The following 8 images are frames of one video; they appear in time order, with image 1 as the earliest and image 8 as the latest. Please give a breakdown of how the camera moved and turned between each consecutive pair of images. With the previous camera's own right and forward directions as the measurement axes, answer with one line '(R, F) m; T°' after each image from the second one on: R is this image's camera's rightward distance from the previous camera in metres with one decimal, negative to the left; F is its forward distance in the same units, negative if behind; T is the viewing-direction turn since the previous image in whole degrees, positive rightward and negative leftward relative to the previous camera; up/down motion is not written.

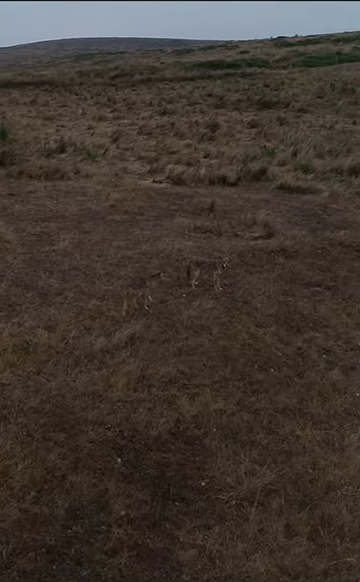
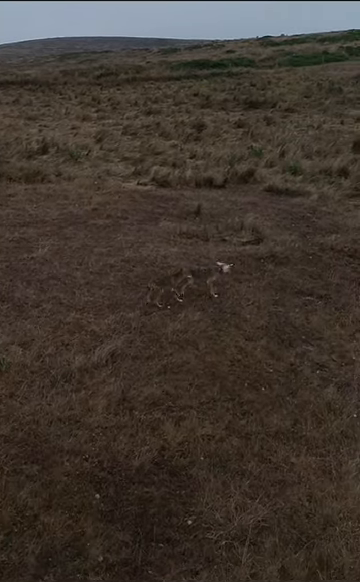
(0.0, +0.4) m; +1°
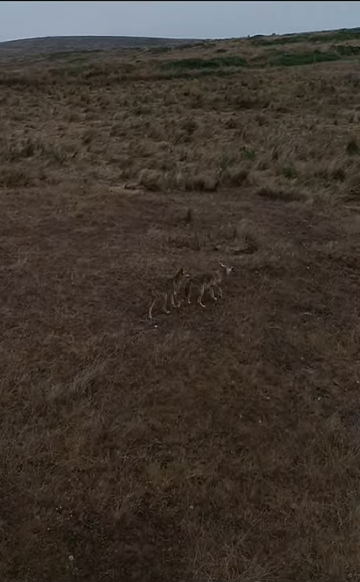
(0.0, +0.5) m; +1°
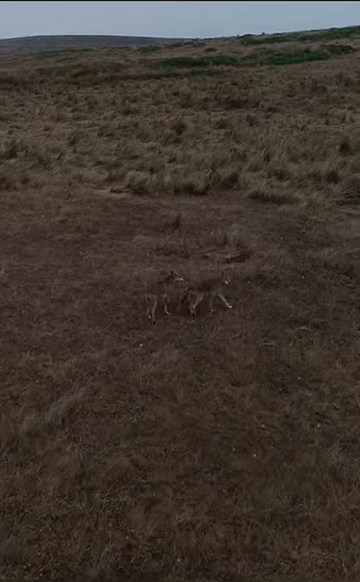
(0.0, +0.4) m; +1°
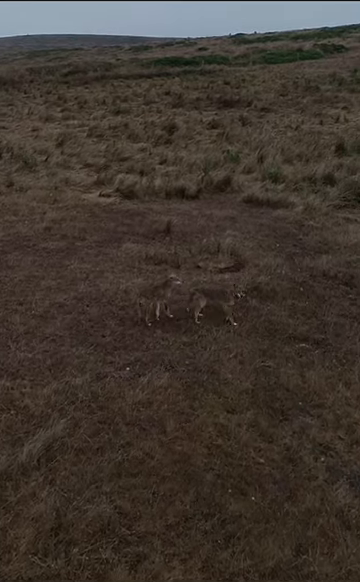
(0.0, +0.4) m; +1°
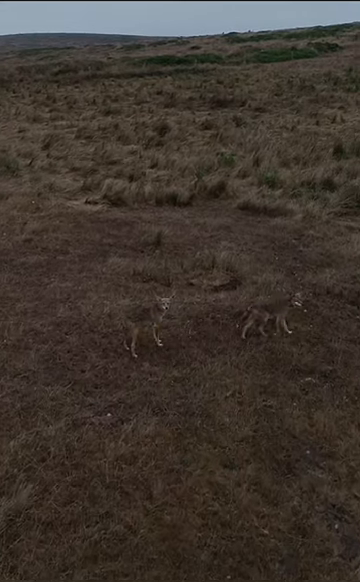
(0.0, +0.7) m; +1°
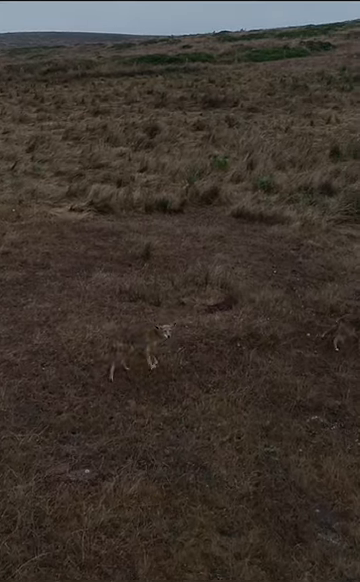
(0.0, +0.6) m; +1°
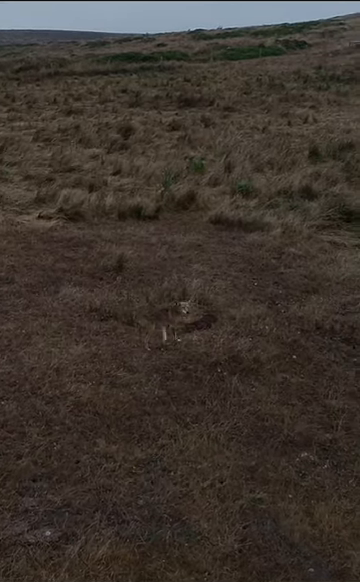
(0.0, +0.5) m; +2°
